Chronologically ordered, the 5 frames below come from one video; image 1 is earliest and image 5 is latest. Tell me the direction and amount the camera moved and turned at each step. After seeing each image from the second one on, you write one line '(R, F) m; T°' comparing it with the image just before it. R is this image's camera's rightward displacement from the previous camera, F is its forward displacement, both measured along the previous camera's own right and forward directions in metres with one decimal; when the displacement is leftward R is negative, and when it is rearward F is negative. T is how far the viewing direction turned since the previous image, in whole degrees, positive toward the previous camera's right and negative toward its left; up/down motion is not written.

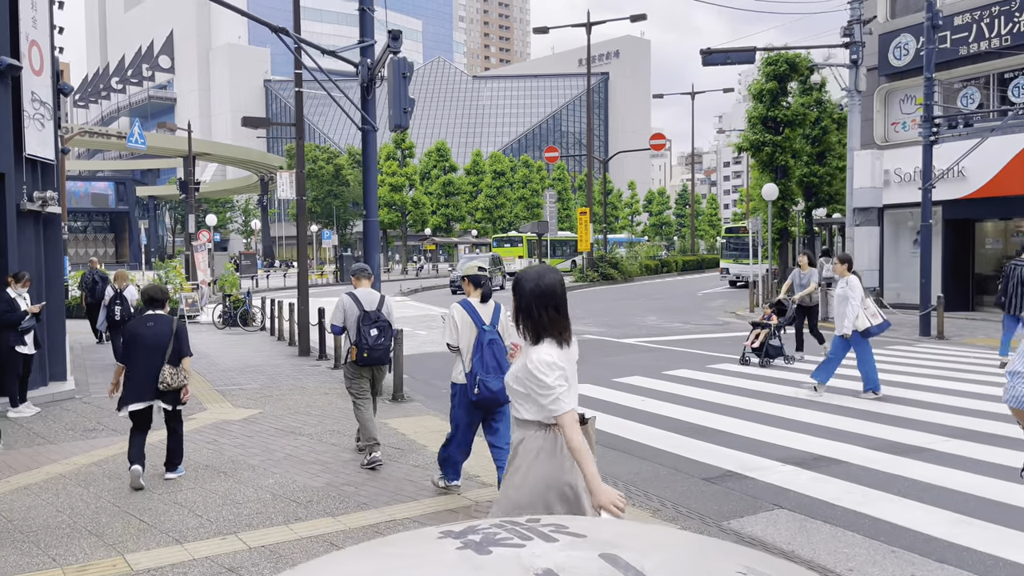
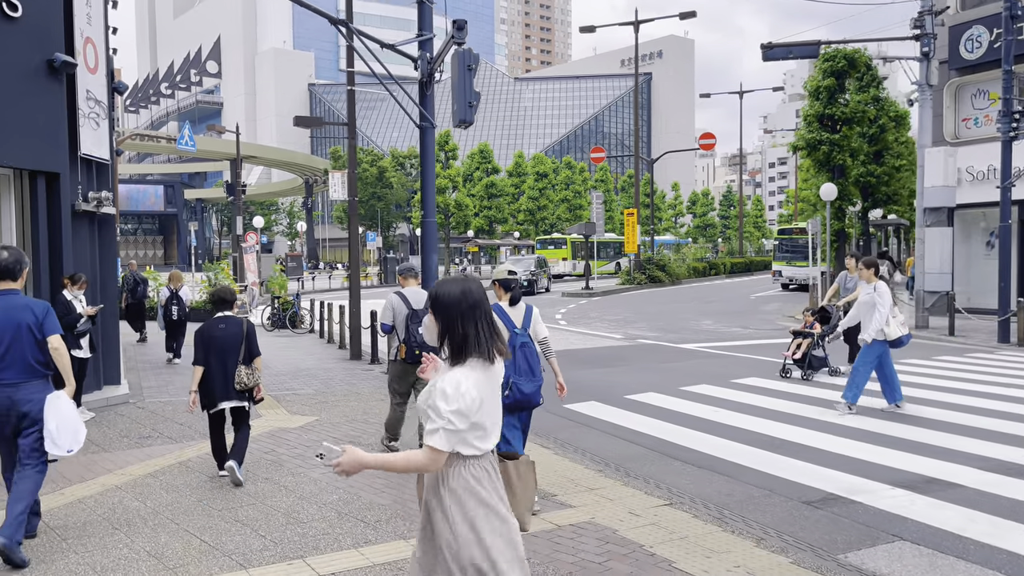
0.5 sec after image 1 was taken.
(-0.3, +0.5) m; -3°
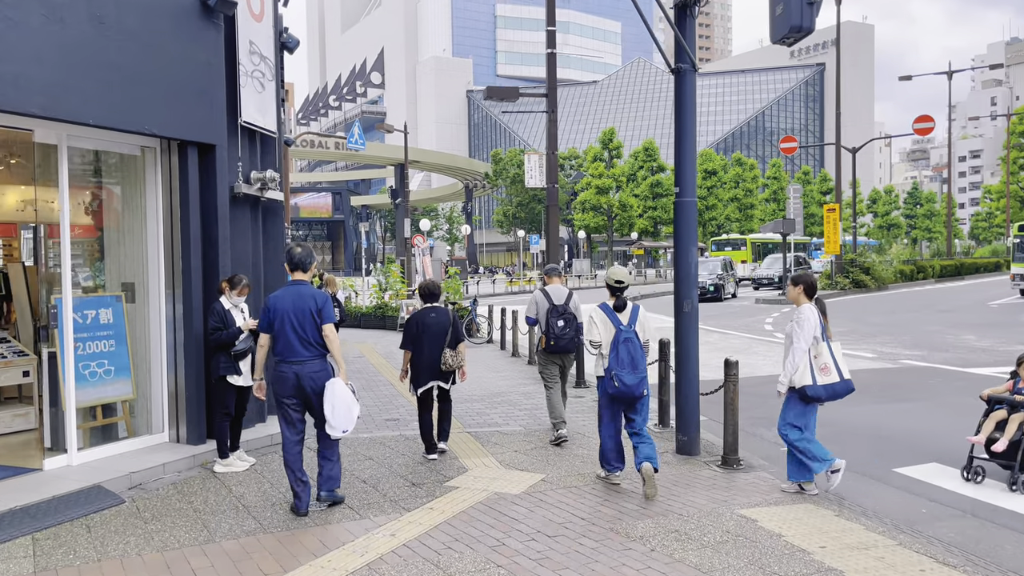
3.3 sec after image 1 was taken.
(-1.3, +2.7) m; -11°
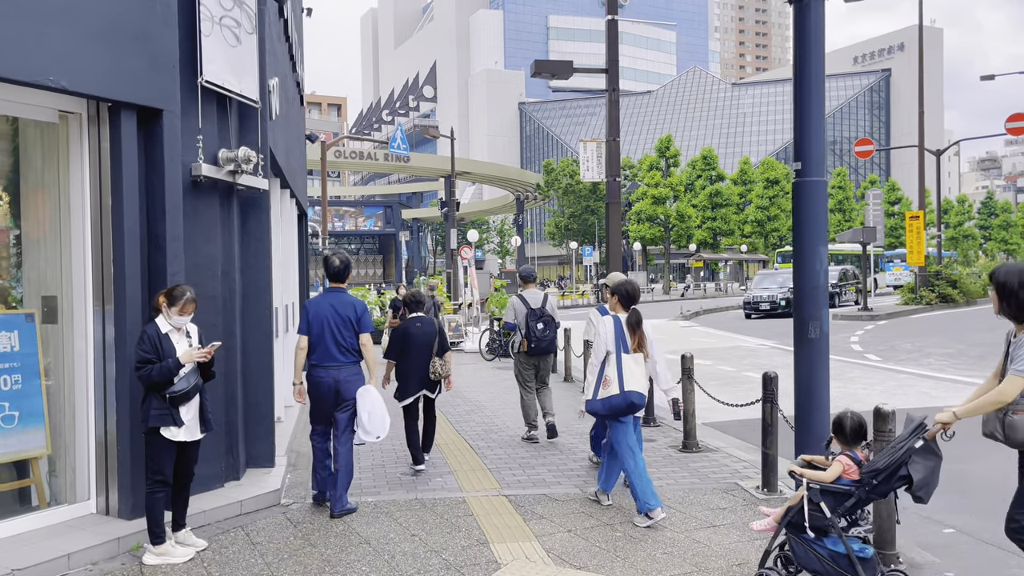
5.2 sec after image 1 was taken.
(0.0, +2.0) m; -4°
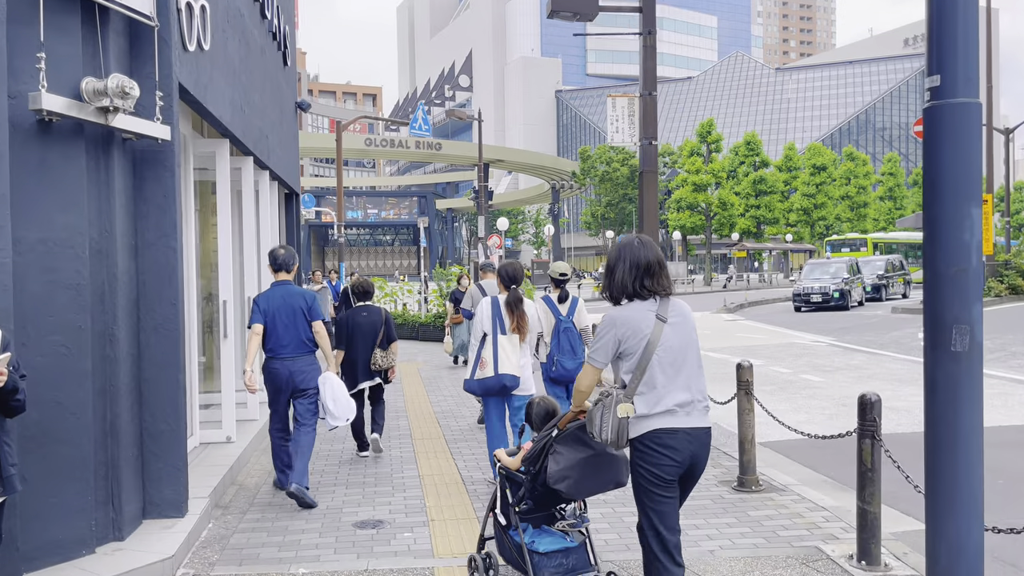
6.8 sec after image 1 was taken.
(+0.3, +1.8) m; -3°
